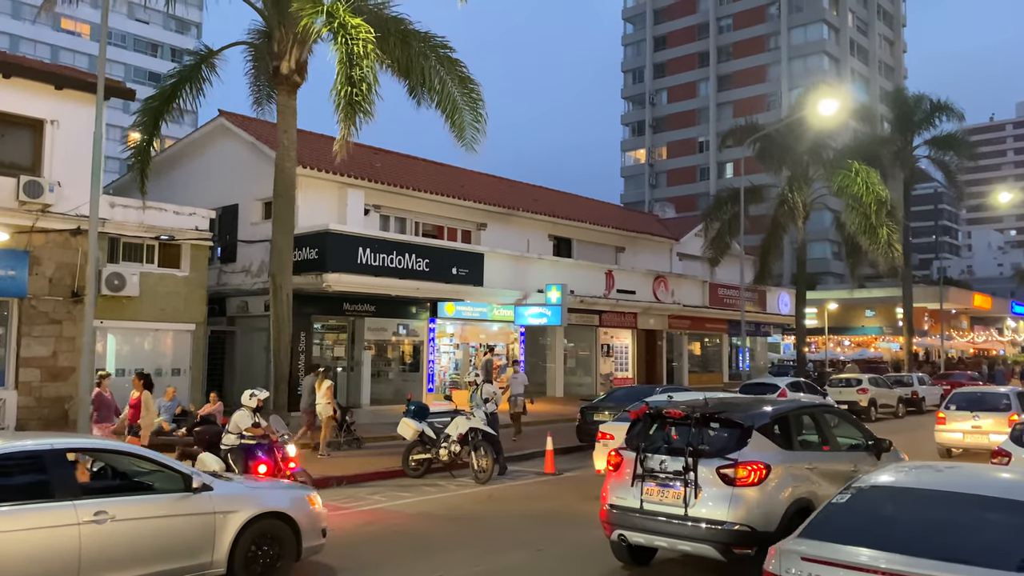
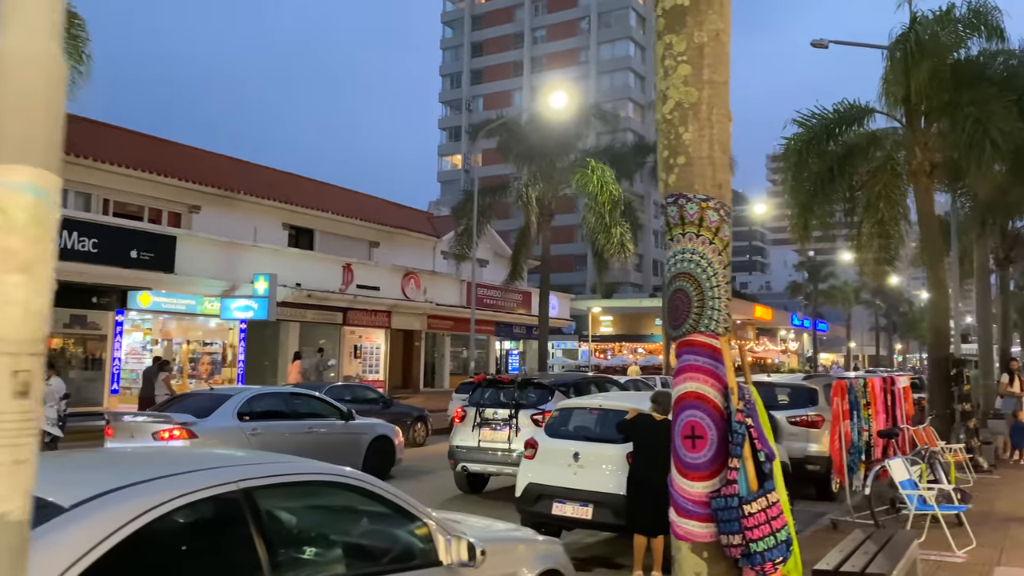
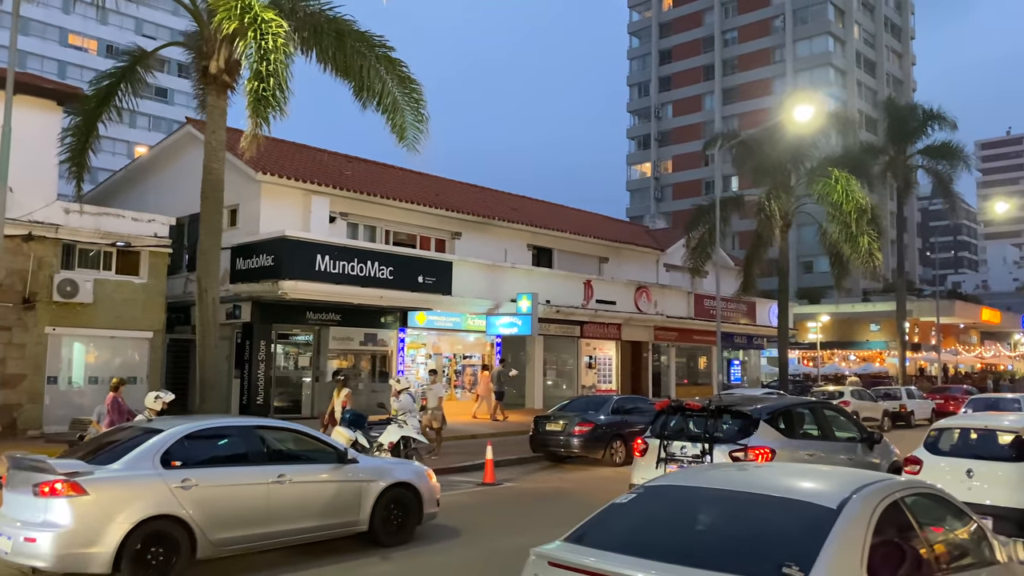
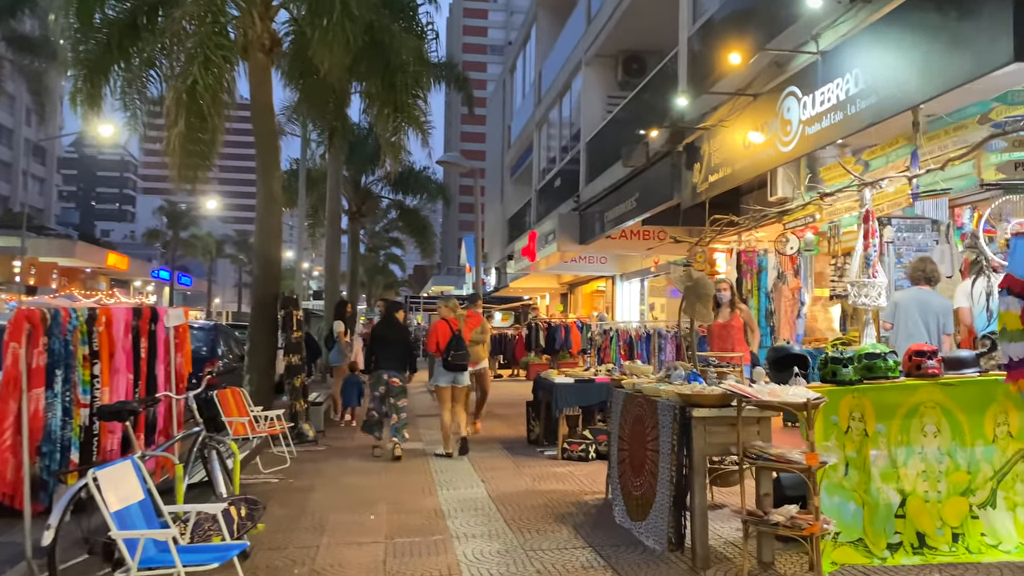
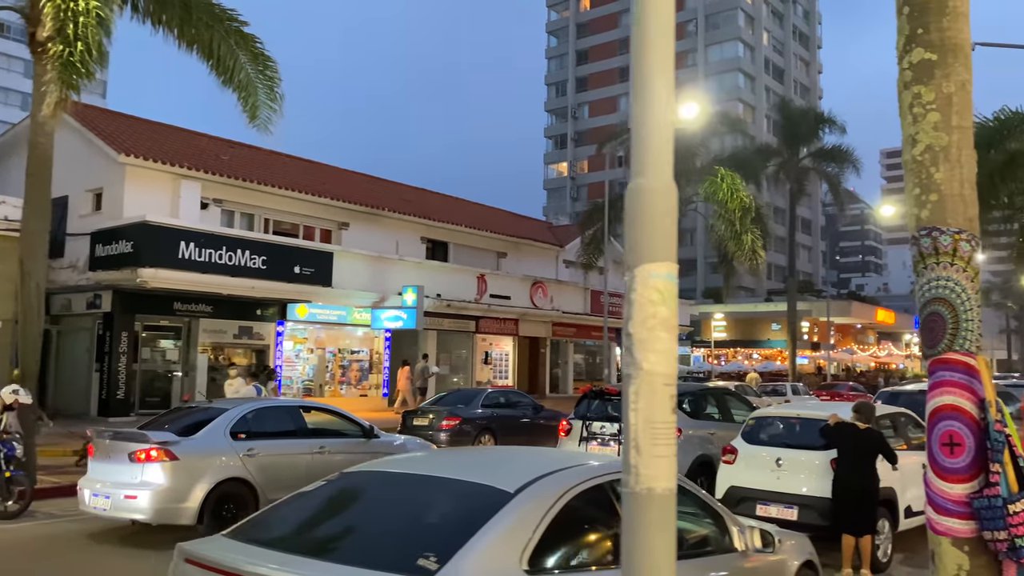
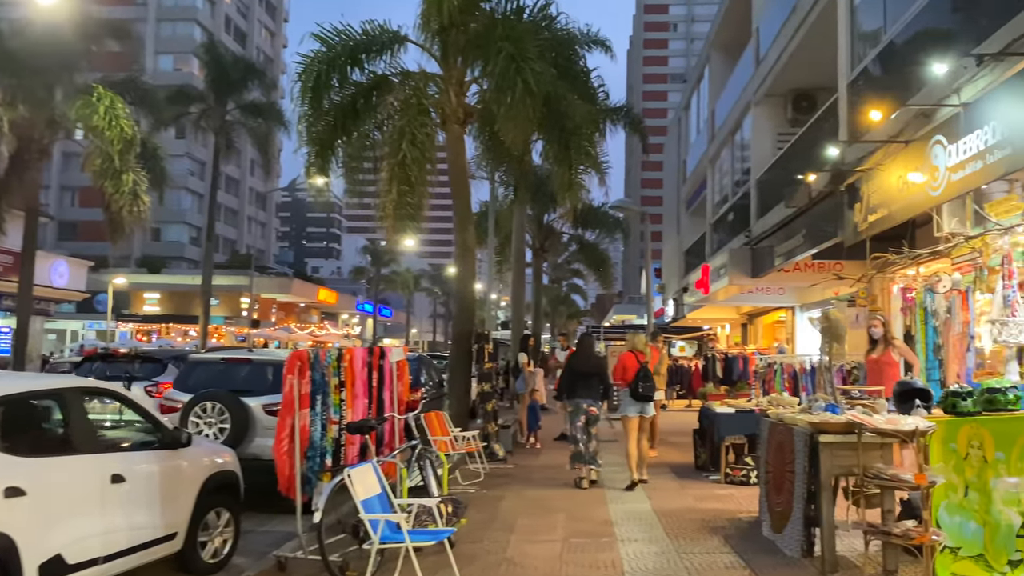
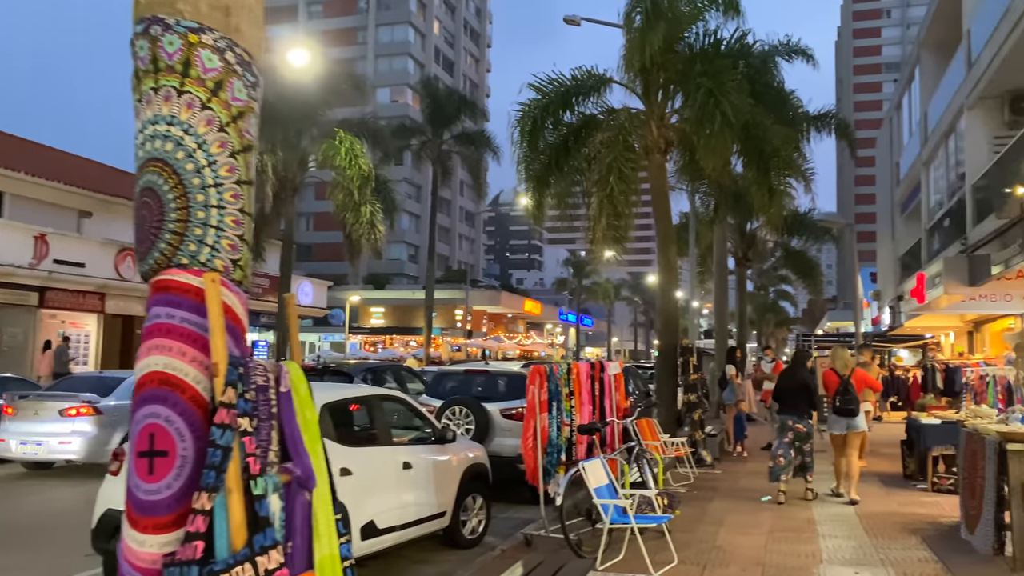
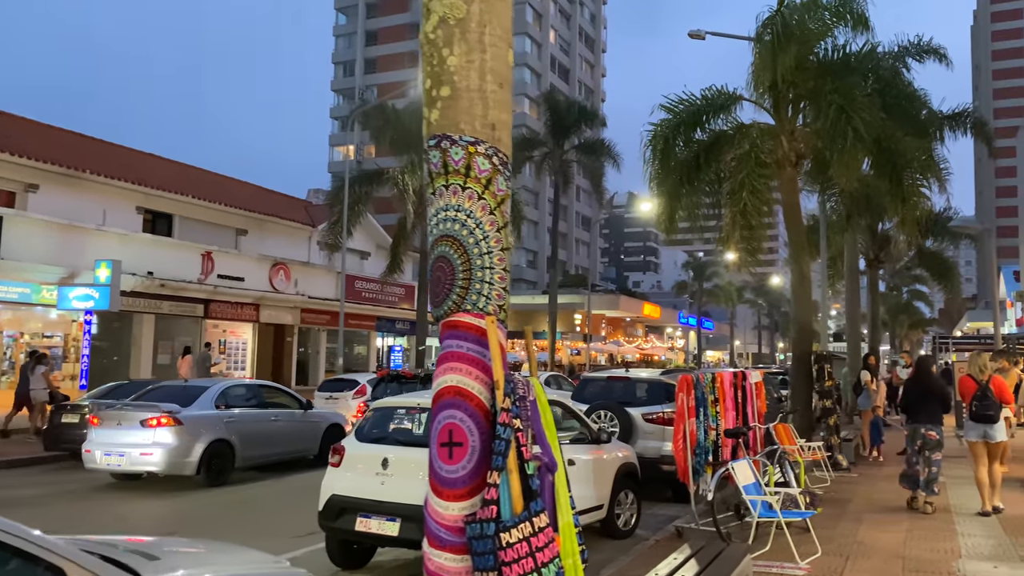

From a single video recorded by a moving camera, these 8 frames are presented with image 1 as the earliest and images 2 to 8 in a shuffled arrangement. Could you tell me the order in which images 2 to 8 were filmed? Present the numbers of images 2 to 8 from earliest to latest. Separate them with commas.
3, 5, 2, 8, 7, 6, 4
